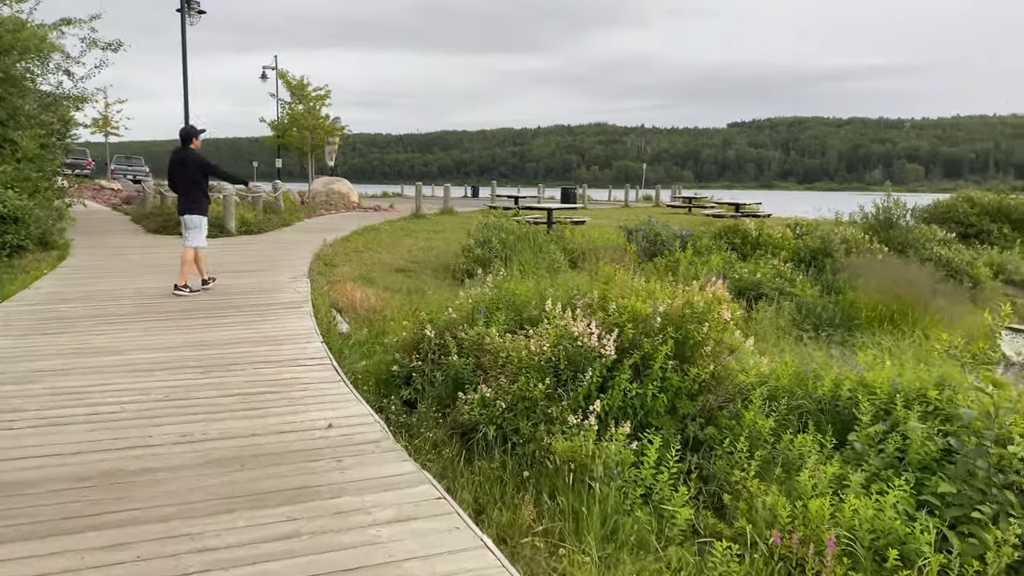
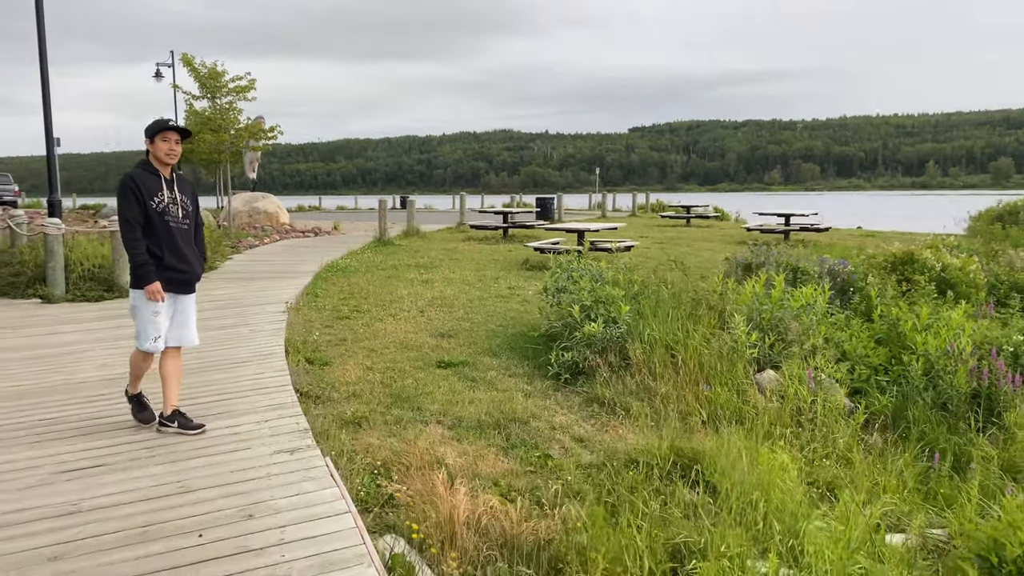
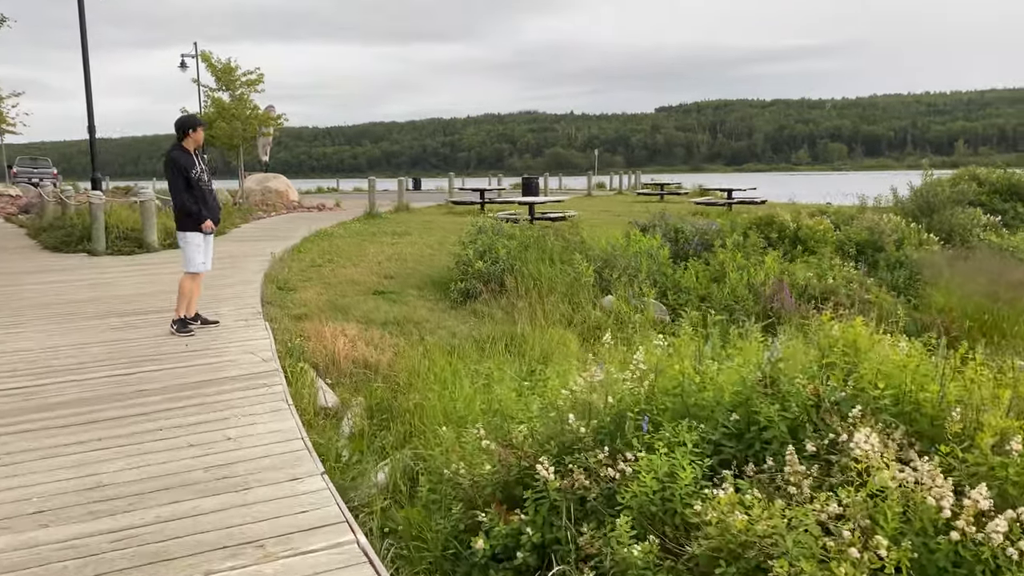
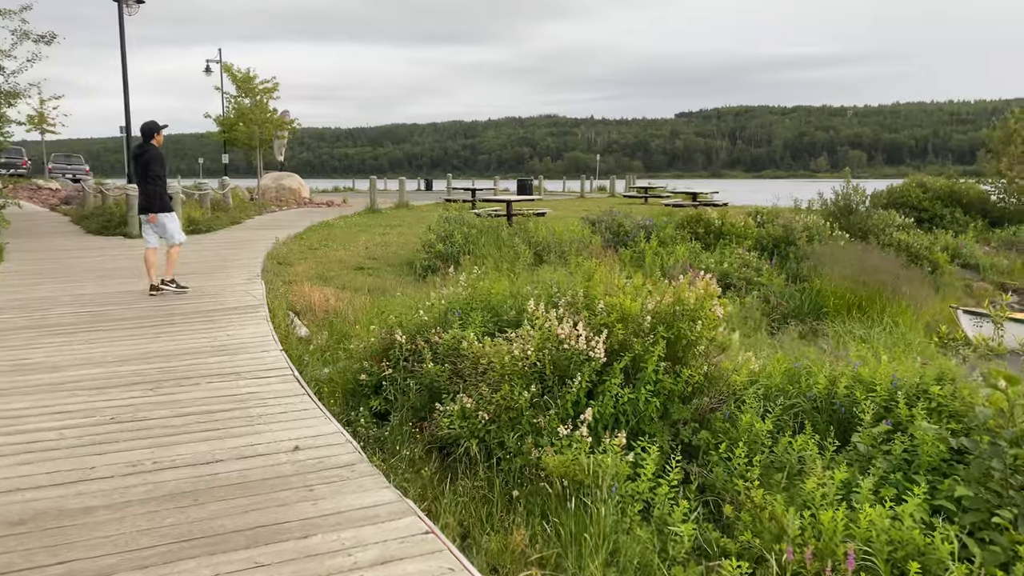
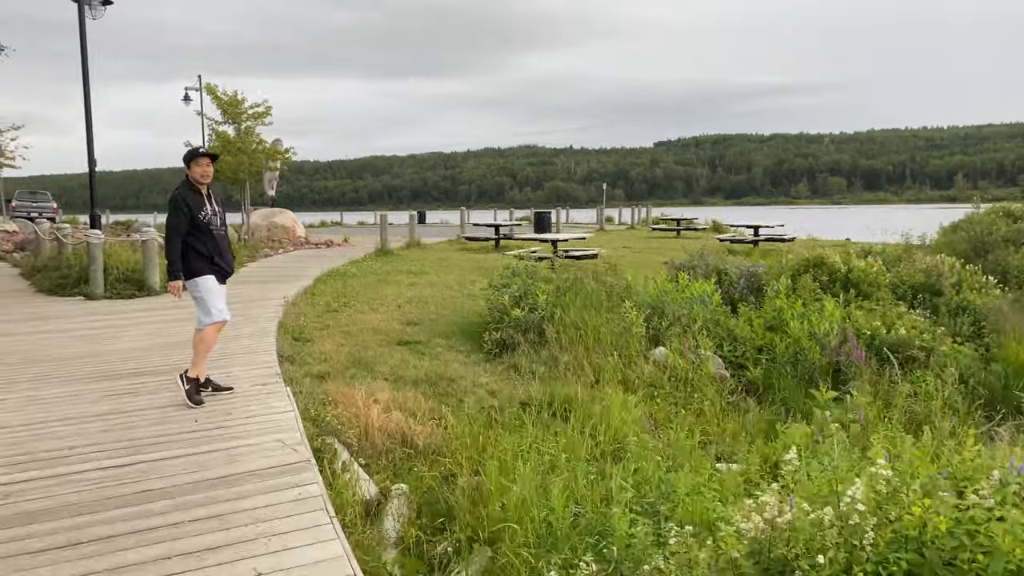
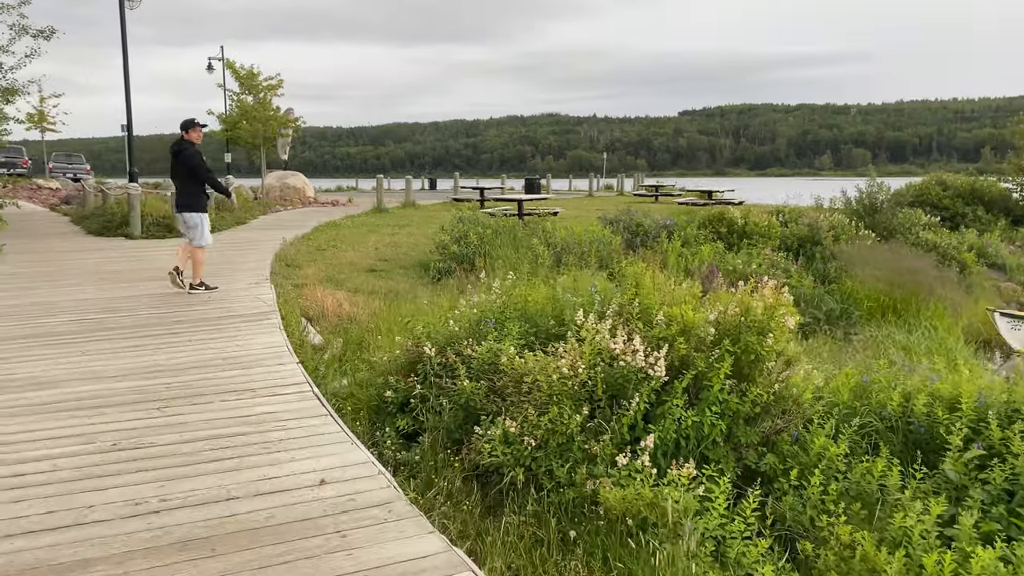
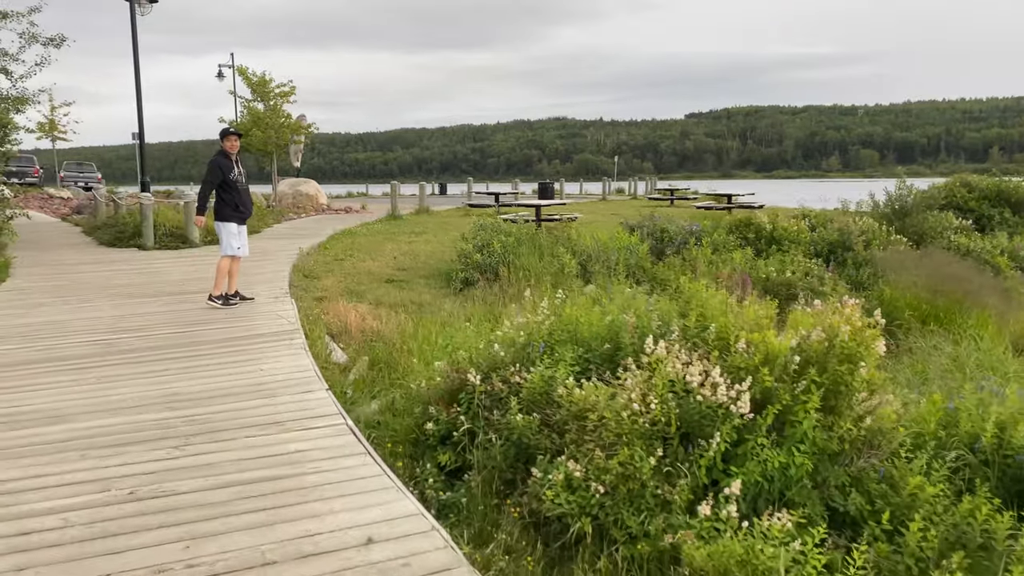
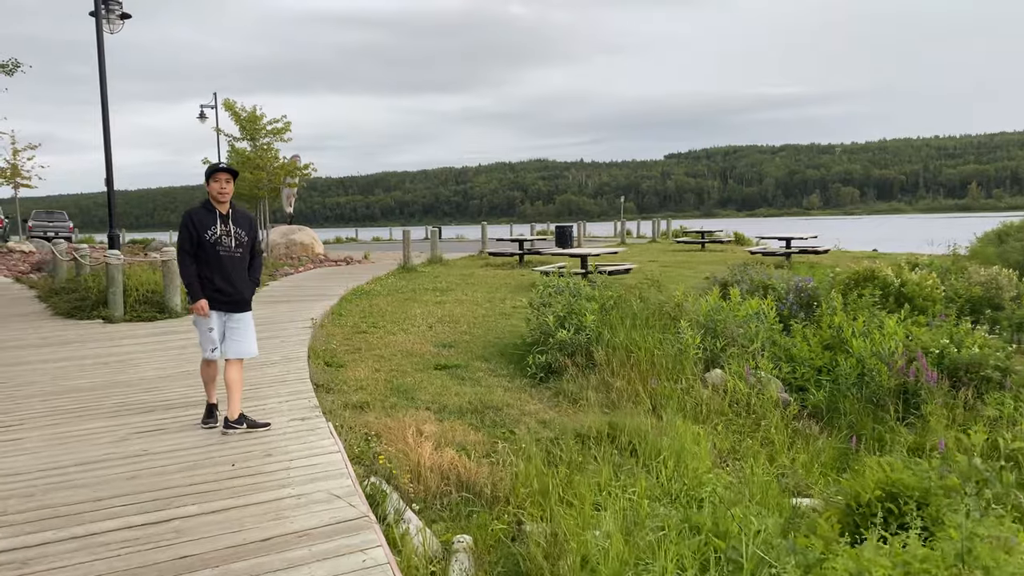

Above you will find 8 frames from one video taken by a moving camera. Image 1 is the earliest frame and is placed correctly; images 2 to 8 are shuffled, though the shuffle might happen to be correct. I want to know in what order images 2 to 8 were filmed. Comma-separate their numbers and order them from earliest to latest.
4, 6, 7, 3, 5, 8, 2
